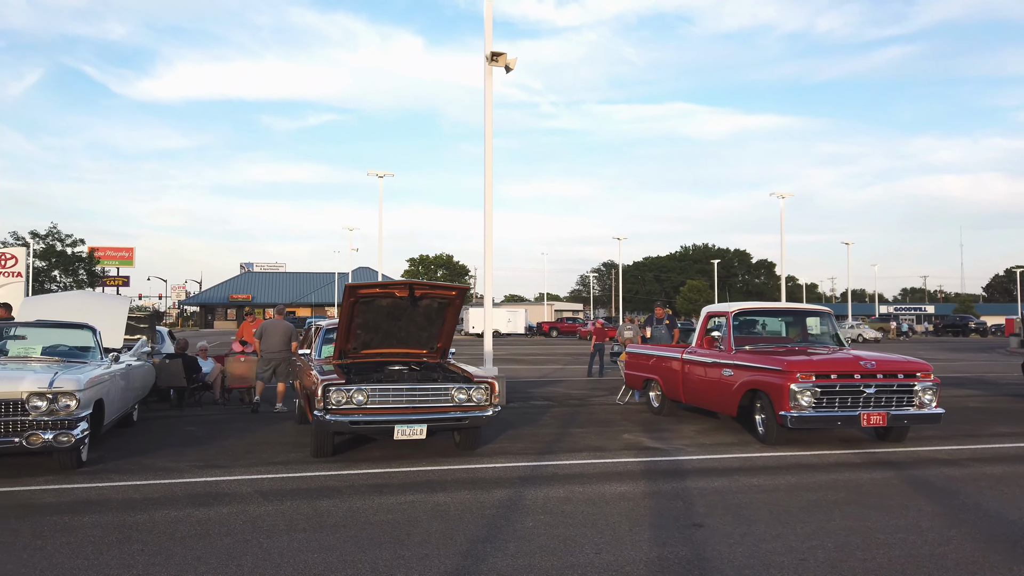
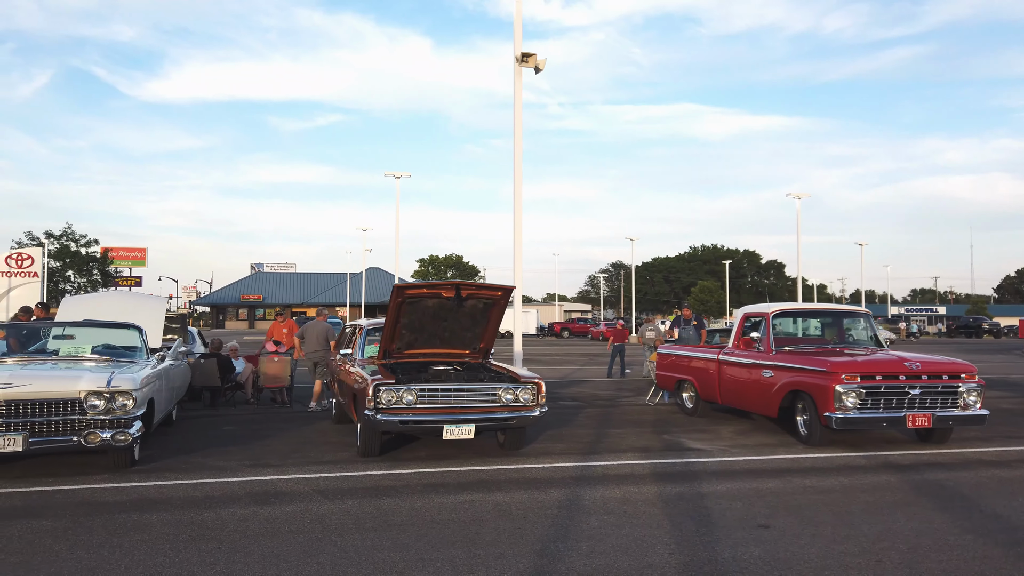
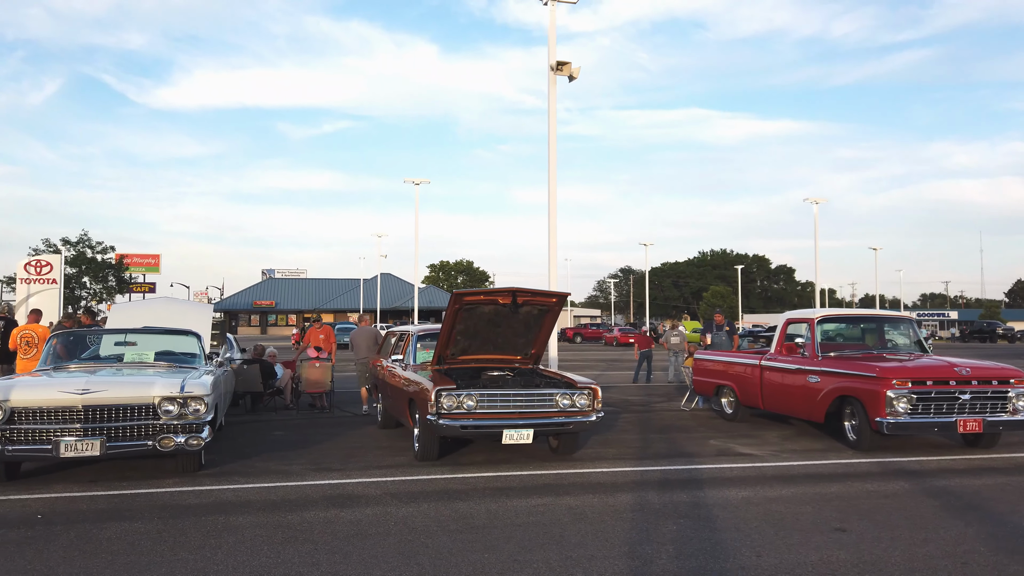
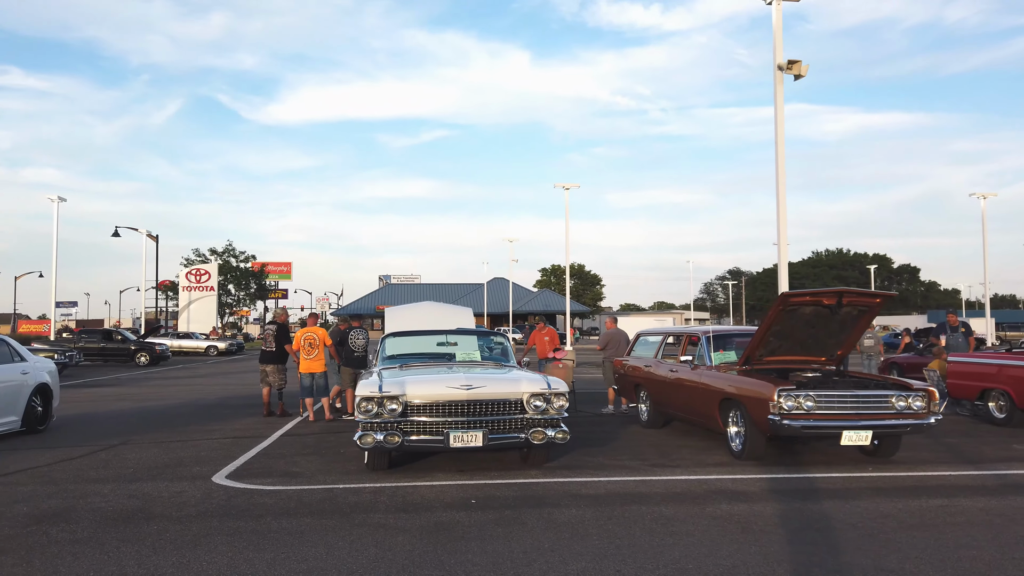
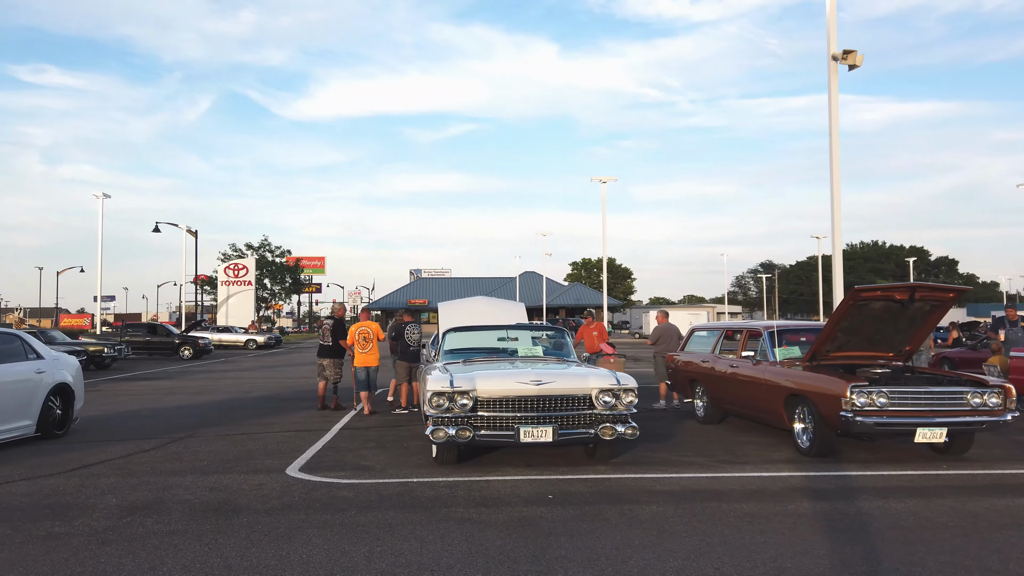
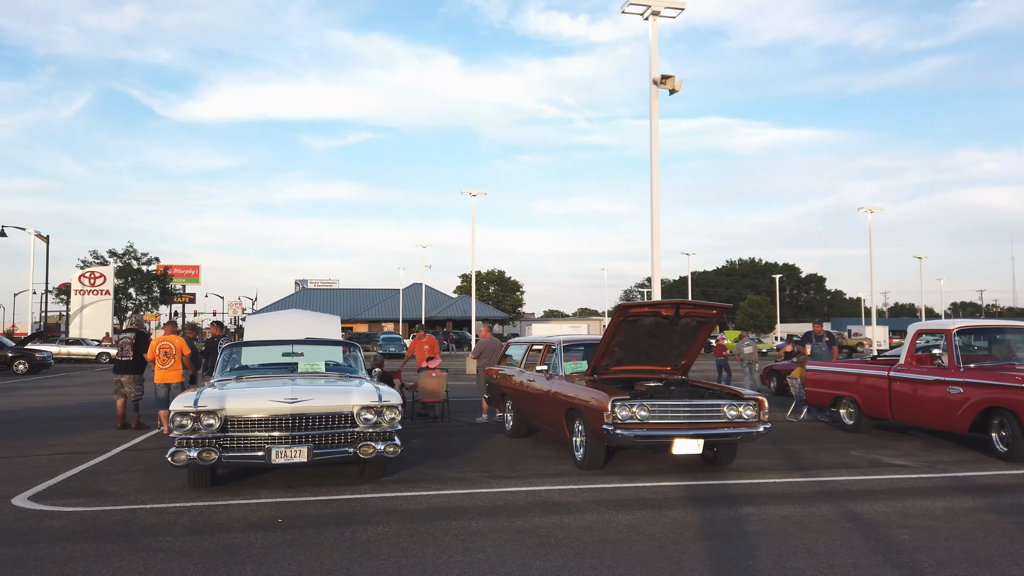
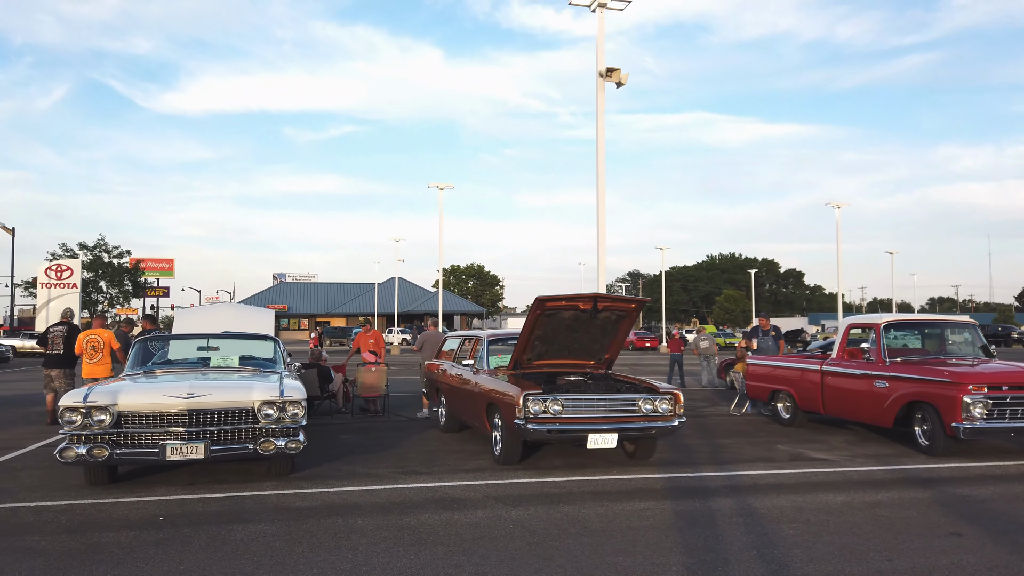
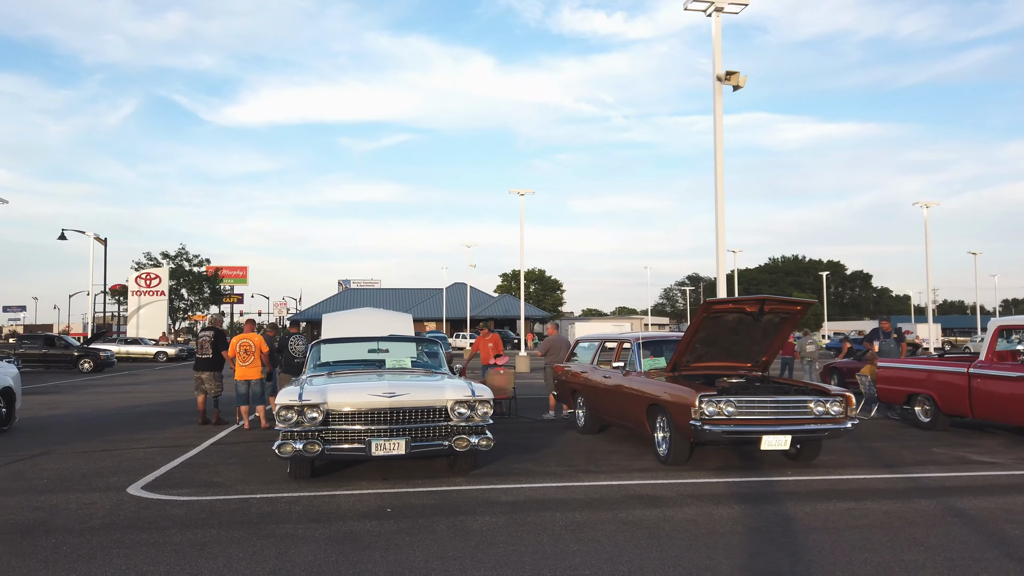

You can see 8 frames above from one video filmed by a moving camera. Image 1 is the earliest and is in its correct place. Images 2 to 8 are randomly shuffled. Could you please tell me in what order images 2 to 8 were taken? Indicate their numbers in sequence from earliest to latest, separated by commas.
2, 3, 7, 6, 8, 4, 5
